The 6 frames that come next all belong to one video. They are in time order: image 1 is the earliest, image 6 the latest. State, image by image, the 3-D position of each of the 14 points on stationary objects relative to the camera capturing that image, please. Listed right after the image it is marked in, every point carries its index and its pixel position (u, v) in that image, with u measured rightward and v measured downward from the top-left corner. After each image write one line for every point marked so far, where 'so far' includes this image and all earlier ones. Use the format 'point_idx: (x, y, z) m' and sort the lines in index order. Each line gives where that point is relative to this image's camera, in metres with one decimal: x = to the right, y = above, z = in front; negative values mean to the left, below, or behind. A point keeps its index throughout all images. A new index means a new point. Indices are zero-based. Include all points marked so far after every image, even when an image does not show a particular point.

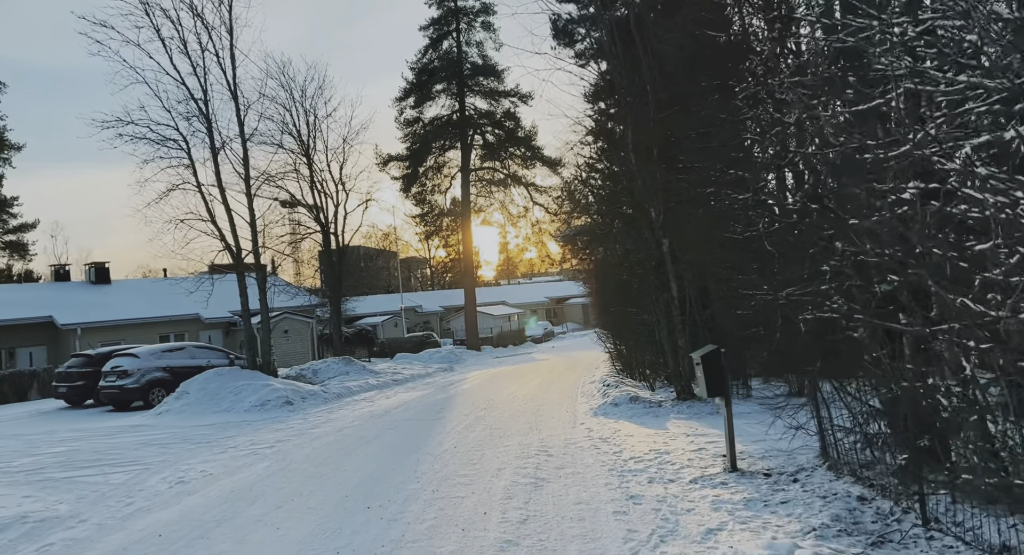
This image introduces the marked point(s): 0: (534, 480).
0: (+0.2, -2.0, +7.9) m
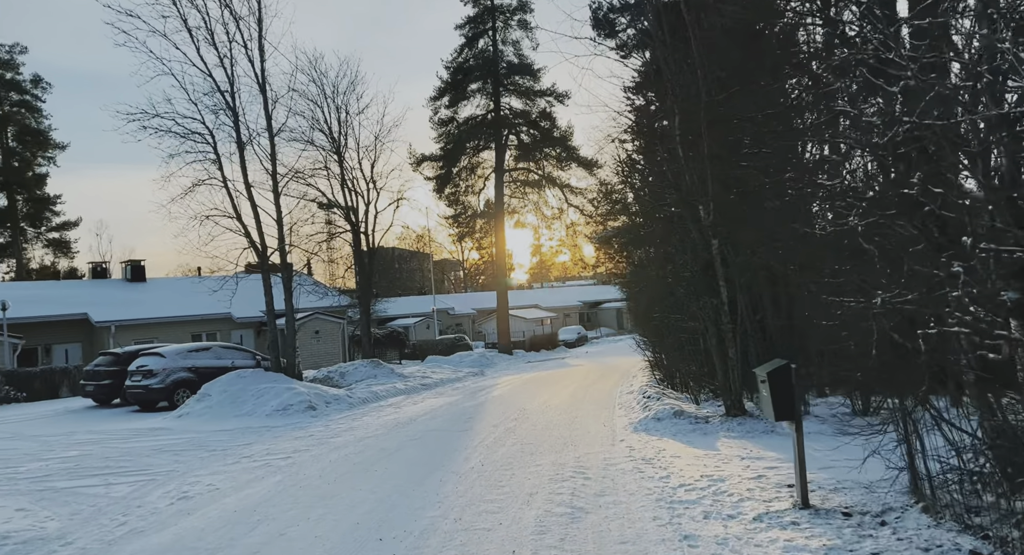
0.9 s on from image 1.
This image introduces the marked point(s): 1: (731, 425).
0: (+0.5, -2.0, +6.9) m
1: (+3.0, -2.1, +11.1) m
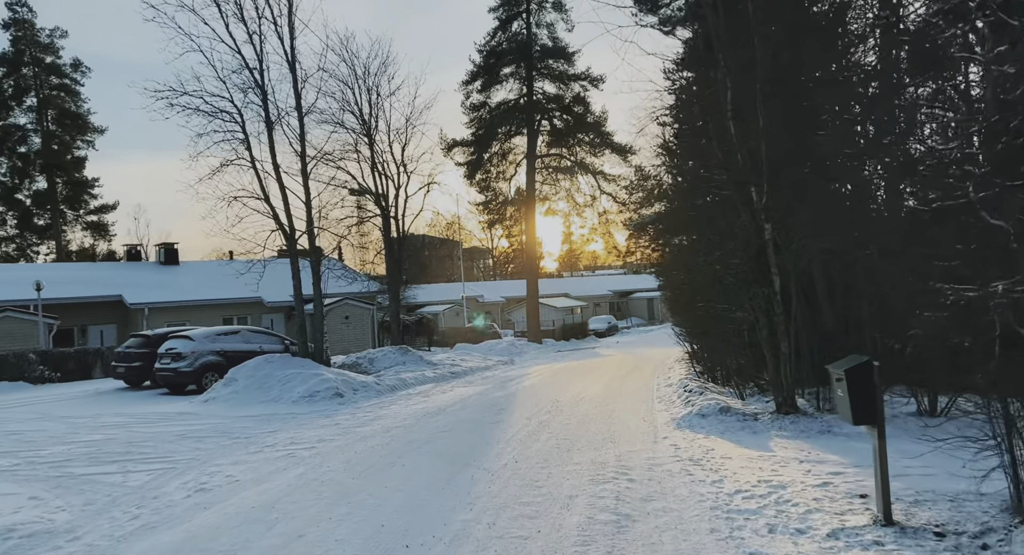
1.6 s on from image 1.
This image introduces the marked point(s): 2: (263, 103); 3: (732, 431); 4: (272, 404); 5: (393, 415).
0: (+0.8, -1.9, +6.3) m
1: (+3.5, -1.9, +10.4) m
2: (-5.3, +3.7, +17.1) m
3: (+2.9, -2.0, +10.5) m
4: (-4.5, -2.4, +15.1) m
5: (-2.0, -2.3, +13.6) m
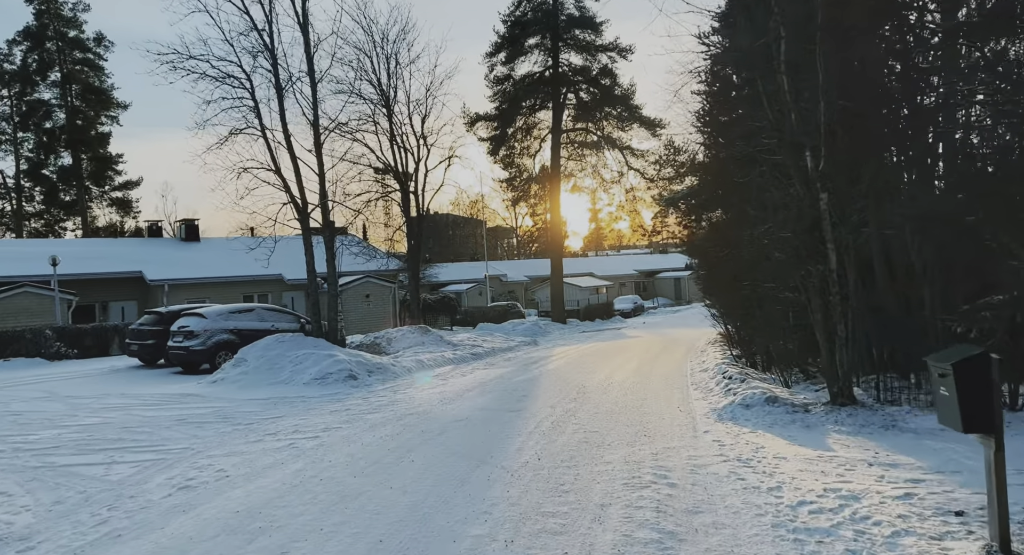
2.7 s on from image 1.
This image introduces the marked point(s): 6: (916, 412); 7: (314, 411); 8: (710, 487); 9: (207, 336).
0: (+1.0, -1.7, +5.3) m
1: (+3.8, -1.7, +9.3) m
2: (-4.8, +4.2, +16.1) m
3: (+3.1, -1.7, +9.4) m
4: (-4.1, -1.9, +14.2) m
5: (-1.7, -1.9, +12.6) m
6: (+4.8, -1.6, +9.5) m
7: (-2.9, -2.0, +11.6) m
8: (+1.6, -1.7, +6.4) m
9: (-7.2, -1.4, +18.7) m
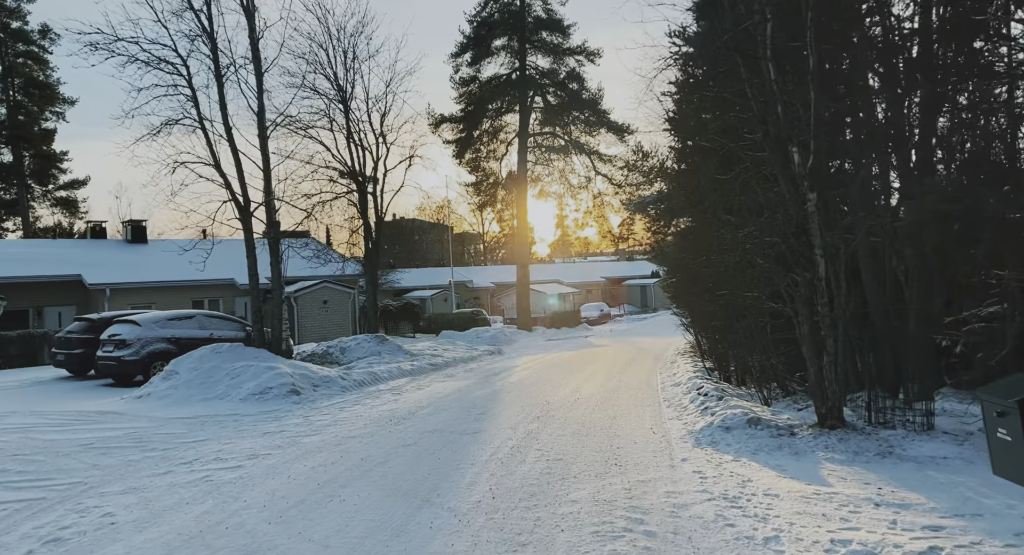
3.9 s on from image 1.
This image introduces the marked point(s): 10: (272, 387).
0: (+0.7, -1.7, +4.2) m
1: (+3.3, -1.7, +8.3) m
2: (-5.6, +4.2, +14.8) m
3: (+2.7, -1.8, +8.3) m
4: (-4.8, -2.0, +12.9) m
5: (-2.3, -2.0, +11.4) m
6: (+4.3, -1.7, +8.6) m
7: (-3.5, -2.0, +10.4) m
8: (+1.2, -1.7, +5.4) m
9: (-8.0, -1.5, +17.2) m
10: (-4.1, -1.9, +13.5) m
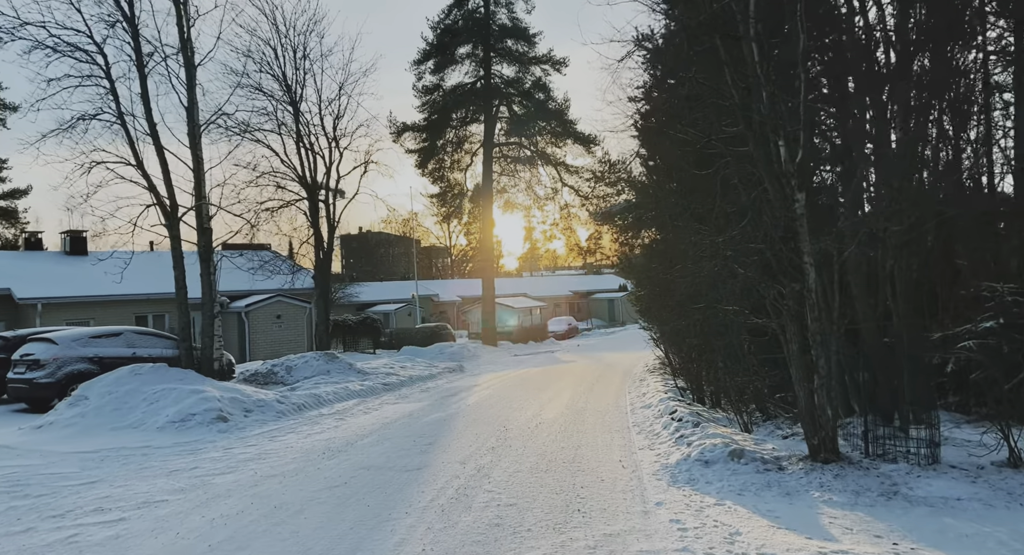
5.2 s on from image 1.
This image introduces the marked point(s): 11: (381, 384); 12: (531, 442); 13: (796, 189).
0: (+0.3, -1.8, +2.9) m
1: (+2.8, -1.8, +7.1) m
2: (-6.3, +3.9, +13.3) m
3: (+2.2, -1.9, +7.1) m
4: (-5.5, -2.2, +11.4) m
5: (-2.9, -2.2, +10.0) m
6: (+3.8, -1.8, +7.4) m
7: (-4.1, -2.2, +8.9) m
8: (+0.8, -1.8, +4.1) m
9: (-8.9, -1.7, +15.6) m
10: (-4.8, -2.0, +12.1) m
11: (-3.1, -2.5, +18.7) m
12: (+0.2, -2.1, +10.0) m
13: (+2.8, +0.9, +7.8) m
